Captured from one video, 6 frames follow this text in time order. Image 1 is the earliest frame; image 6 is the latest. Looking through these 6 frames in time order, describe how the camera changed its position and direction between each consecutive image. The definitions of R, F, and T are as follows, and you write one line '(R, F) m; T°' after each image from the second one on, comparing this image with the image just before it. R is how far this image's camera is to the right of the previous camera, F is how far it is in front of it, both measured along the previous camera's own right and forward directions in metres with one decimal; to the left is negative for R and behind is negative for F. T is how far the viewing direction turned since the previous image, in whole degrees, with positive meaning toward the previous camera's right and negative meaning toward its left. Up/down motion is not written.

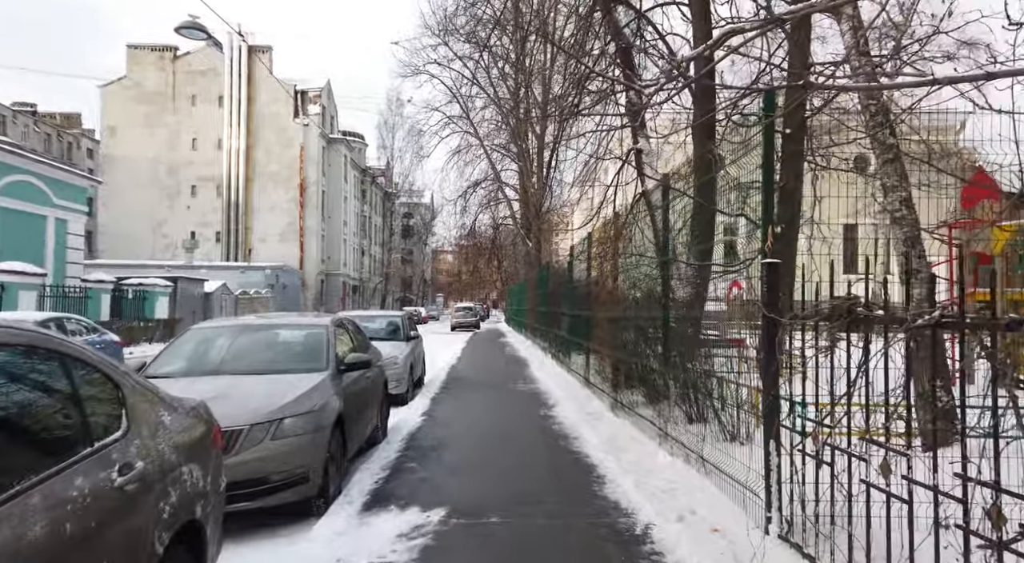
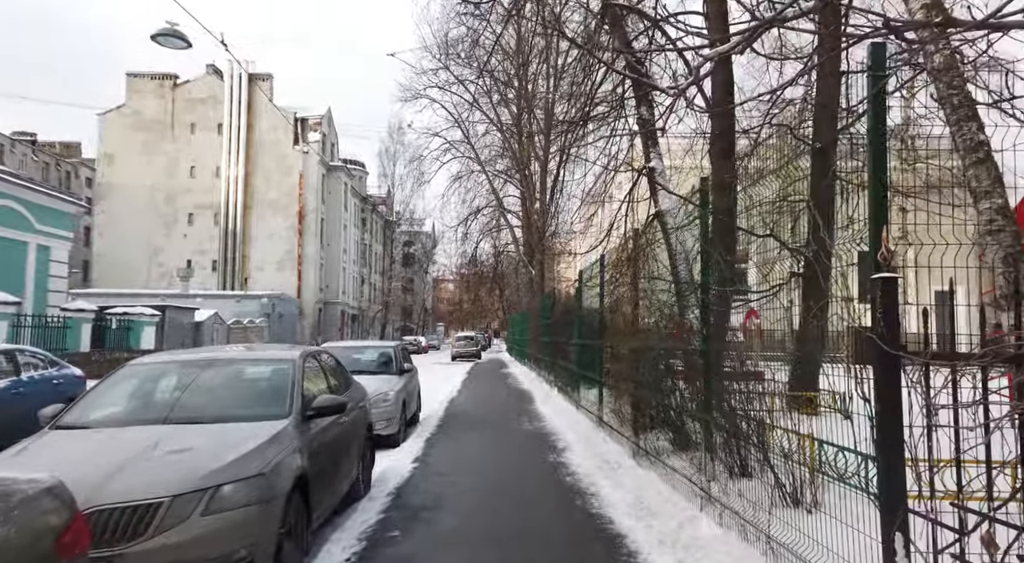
(0.0, +1.0) m; 0°
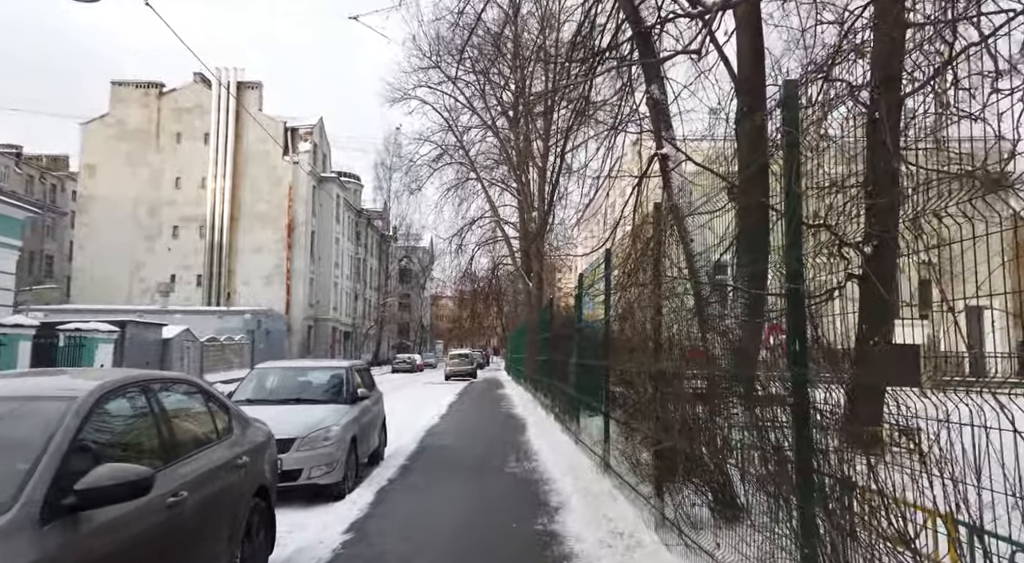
(+0.2, +2.0) m; 0°
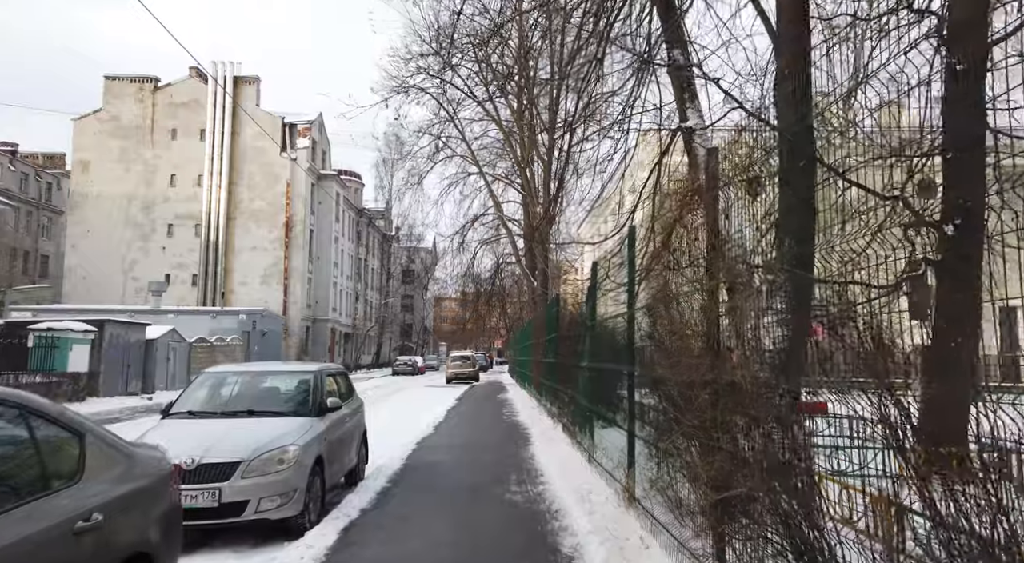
(0.0, +1.4) m; 0°
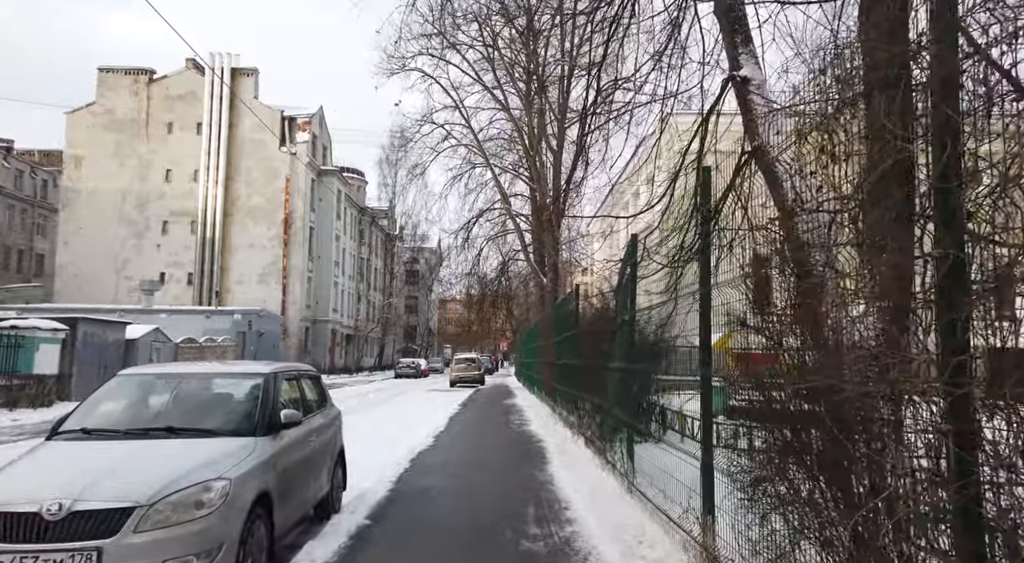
(-0.1, +1.7) m; 0°
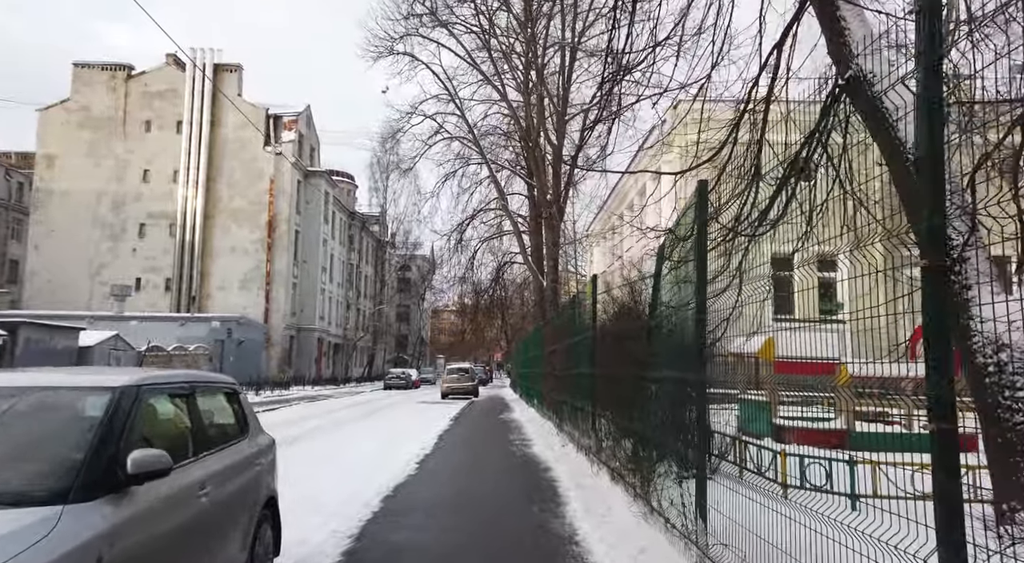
(-0.1, +2.0) m; +1°
